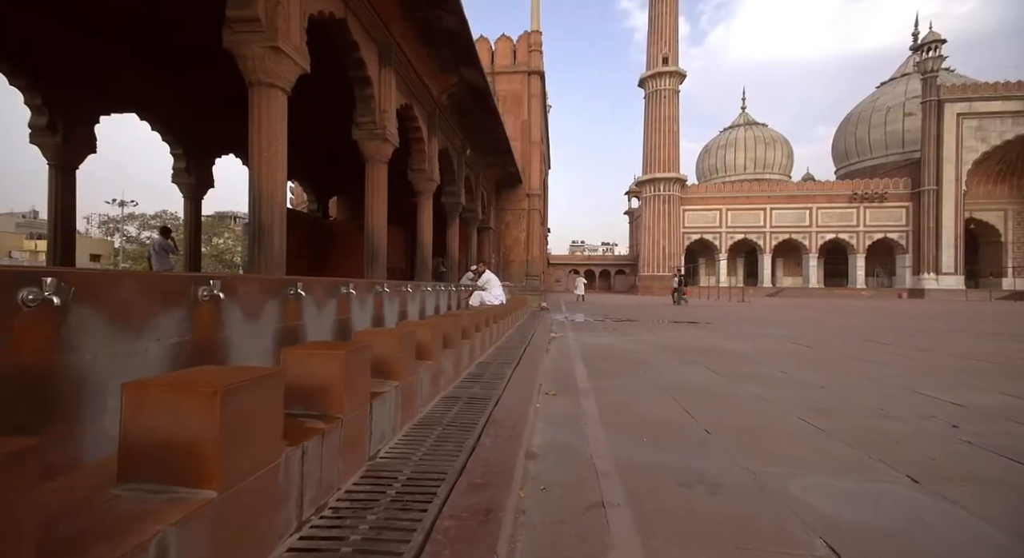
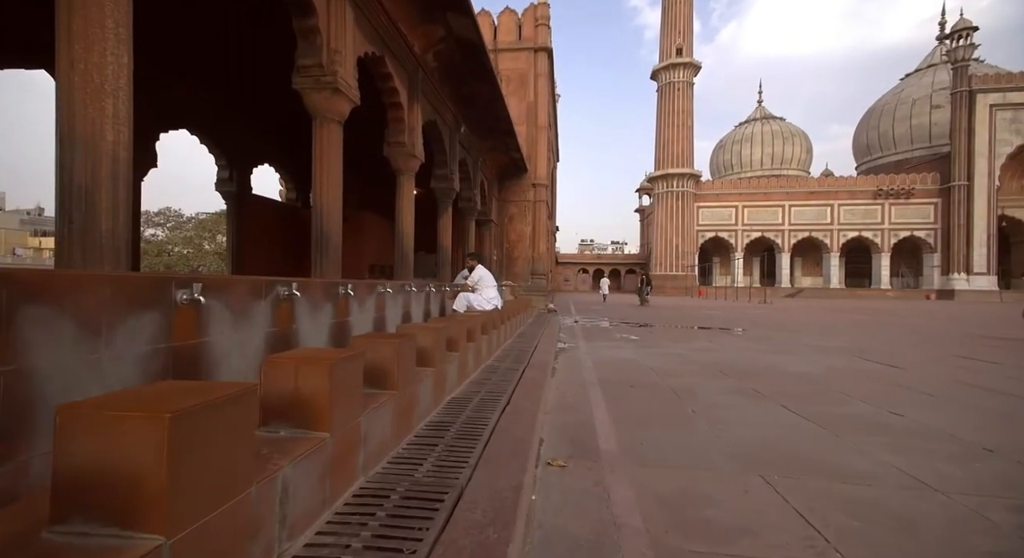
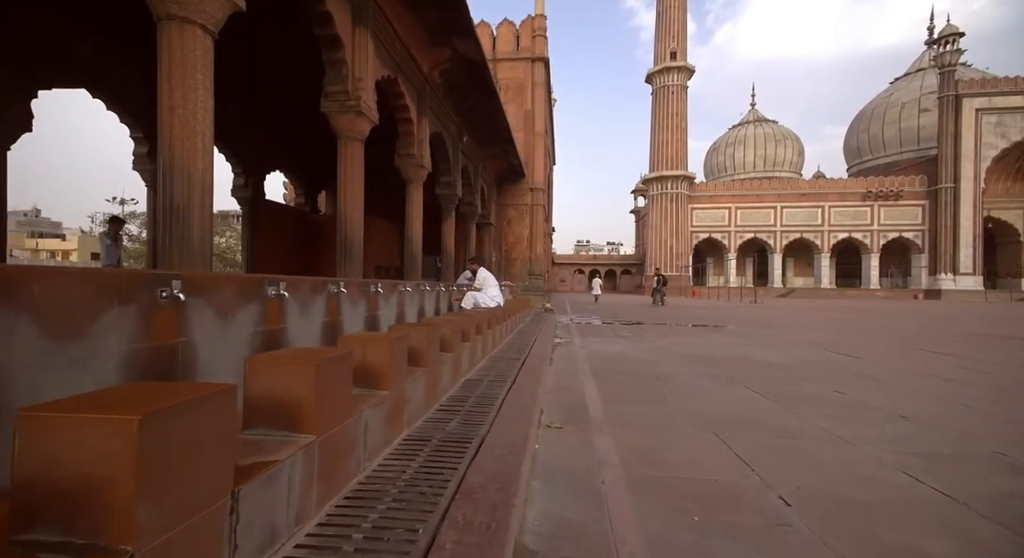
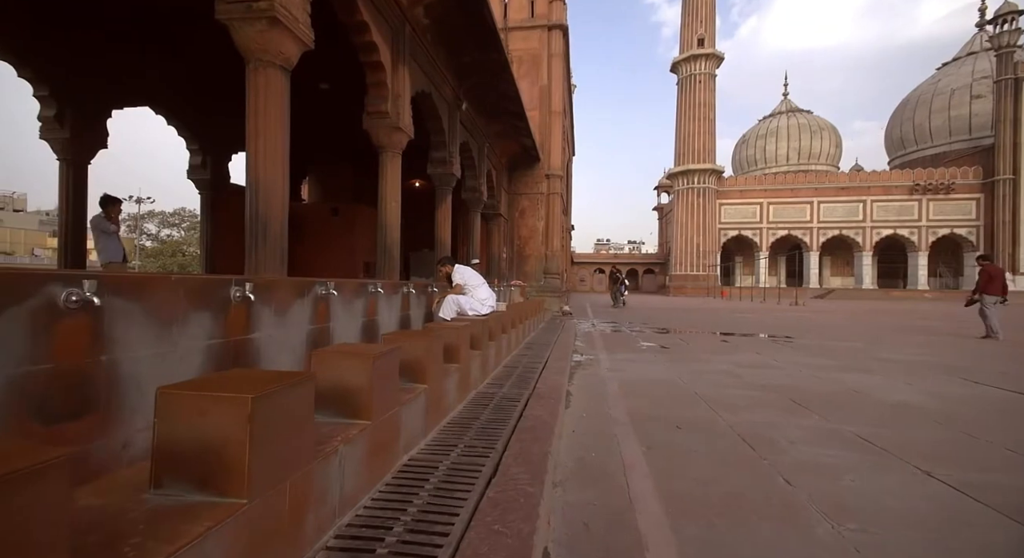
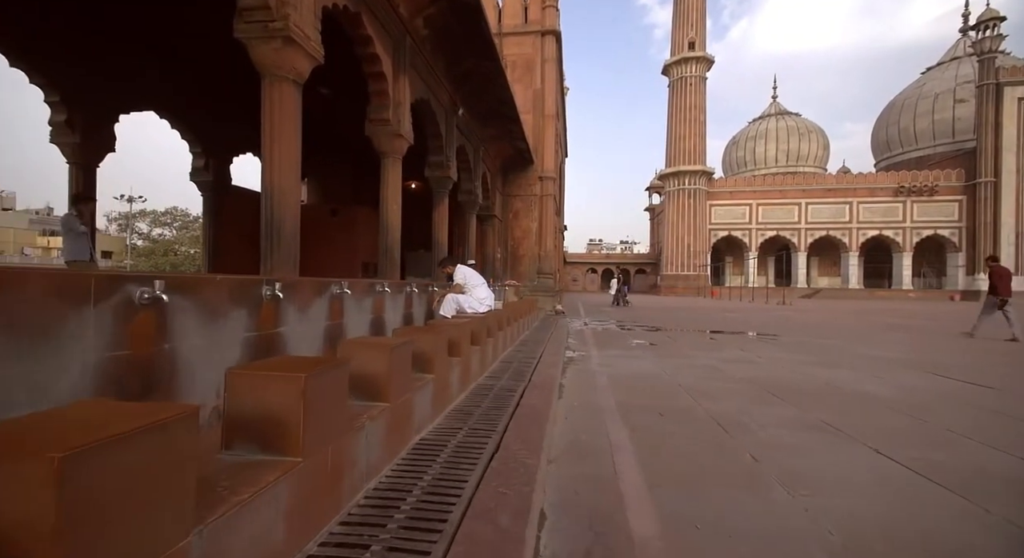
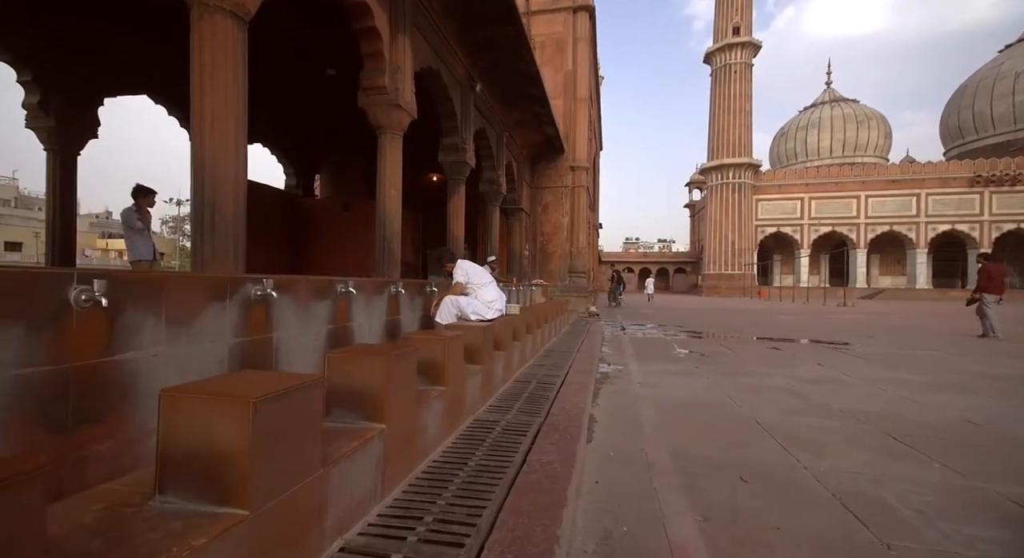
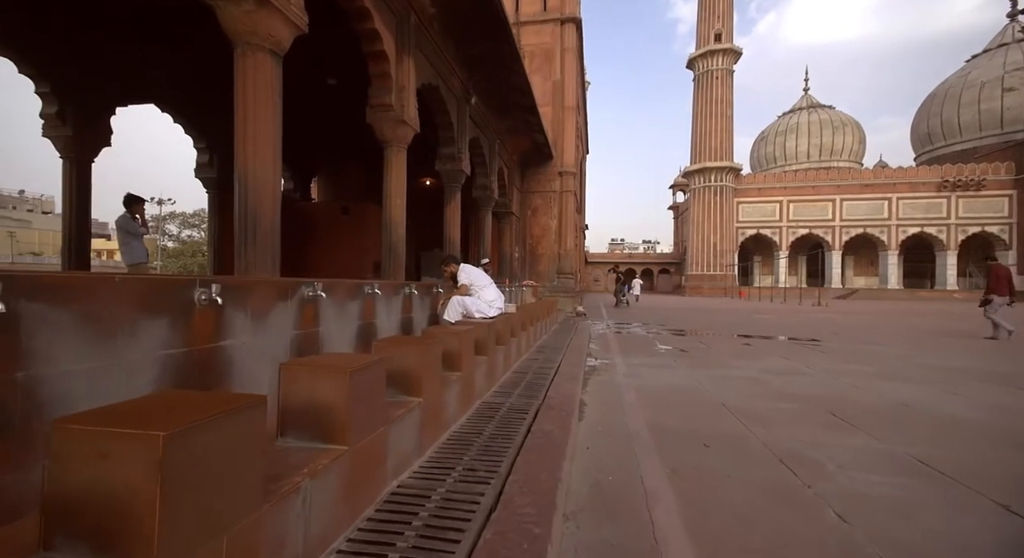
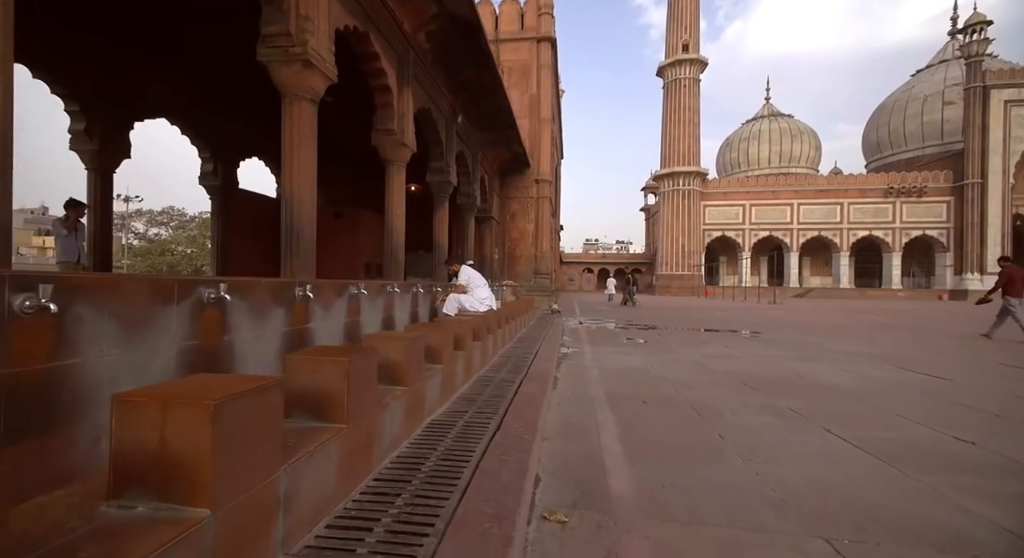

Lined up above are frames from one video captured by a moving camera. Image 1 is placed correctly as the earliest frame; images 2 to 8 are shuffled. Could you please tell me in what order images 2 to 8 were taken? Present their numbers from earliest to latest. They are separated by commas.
3, 2, 8, 5, 4, 7, 6
